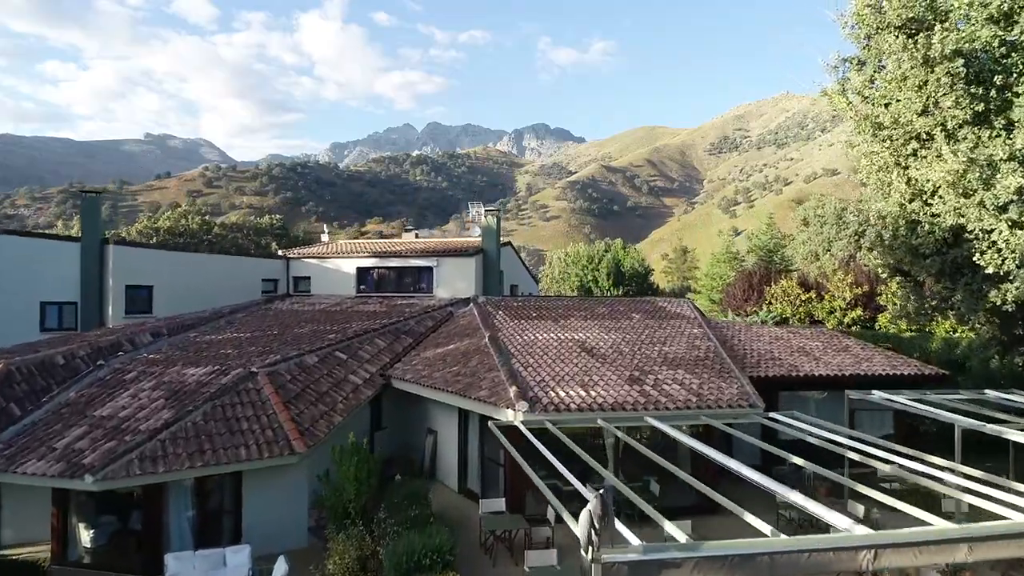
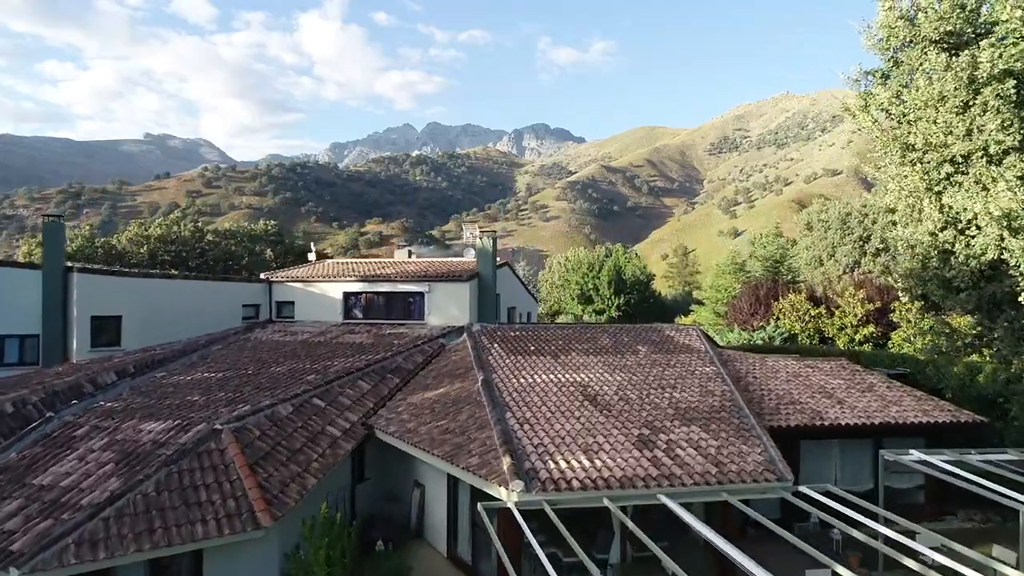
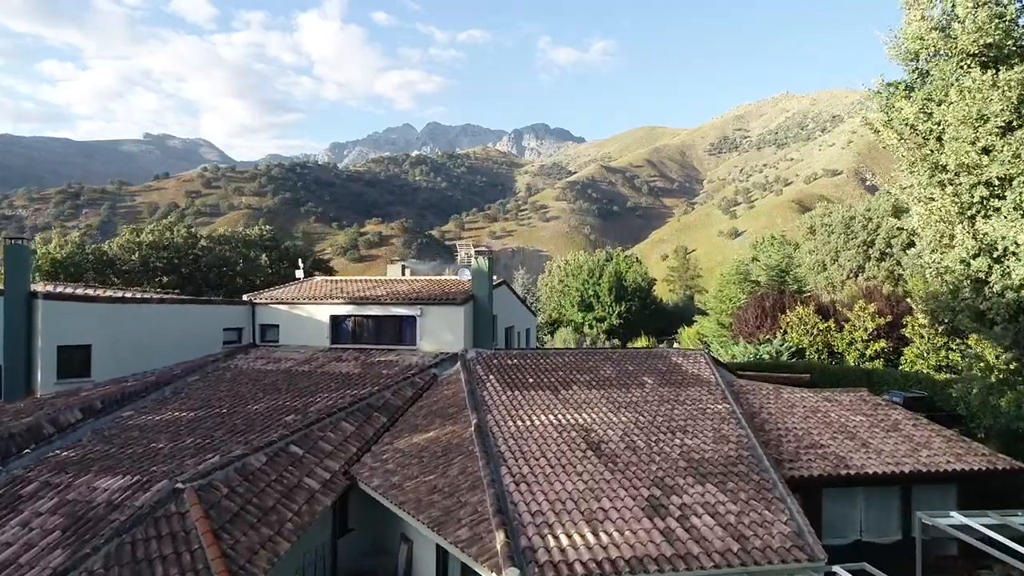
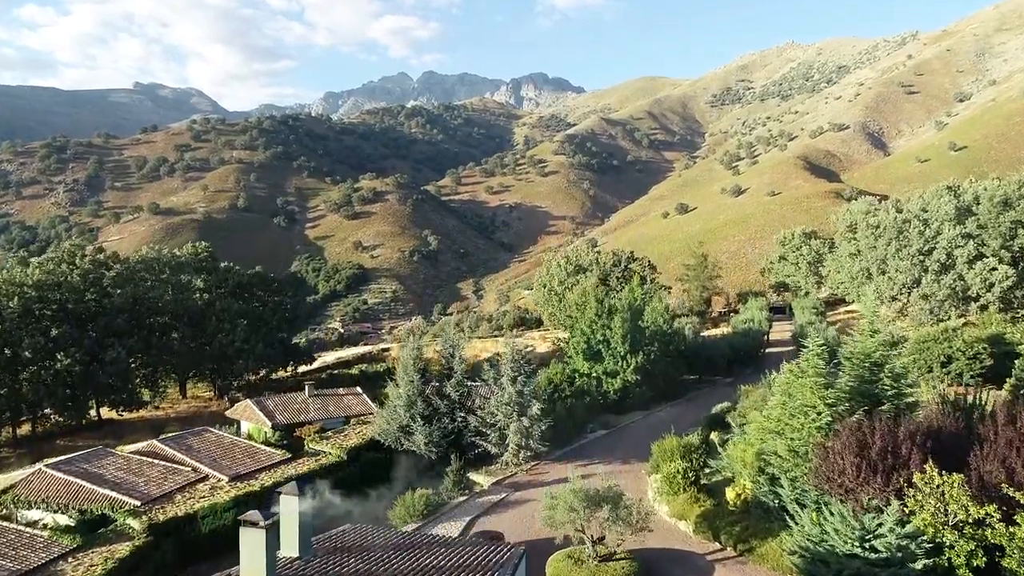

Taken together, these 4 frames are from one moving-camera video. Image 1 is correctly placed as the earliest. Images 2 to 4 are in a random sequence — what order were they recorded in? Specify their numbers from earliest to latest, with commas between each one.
2, 3, 4
